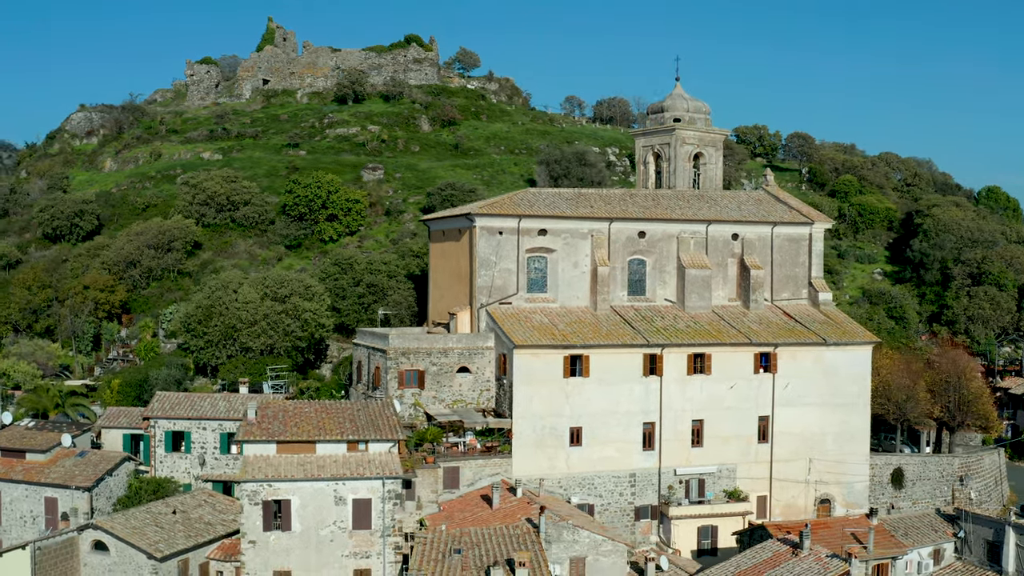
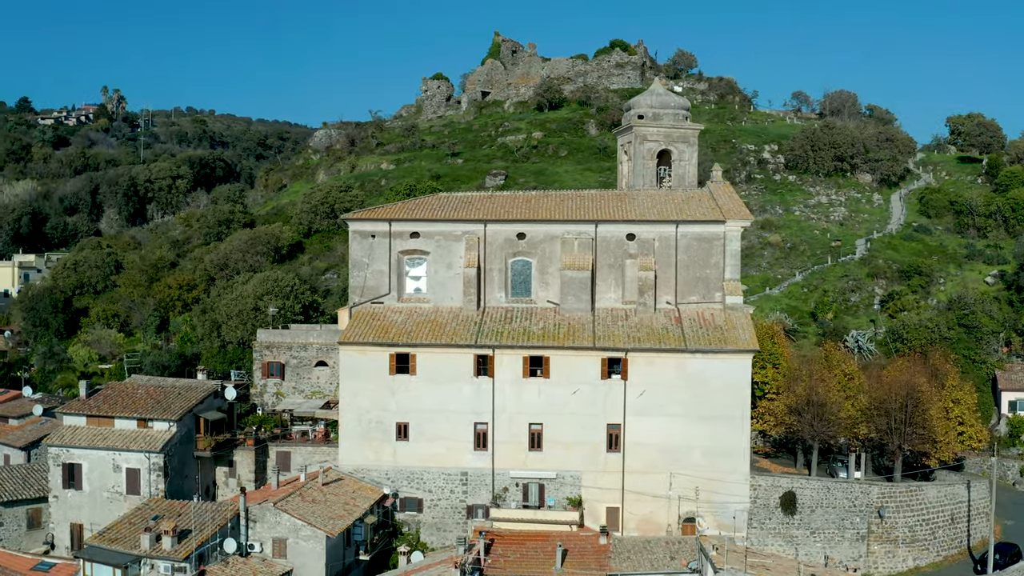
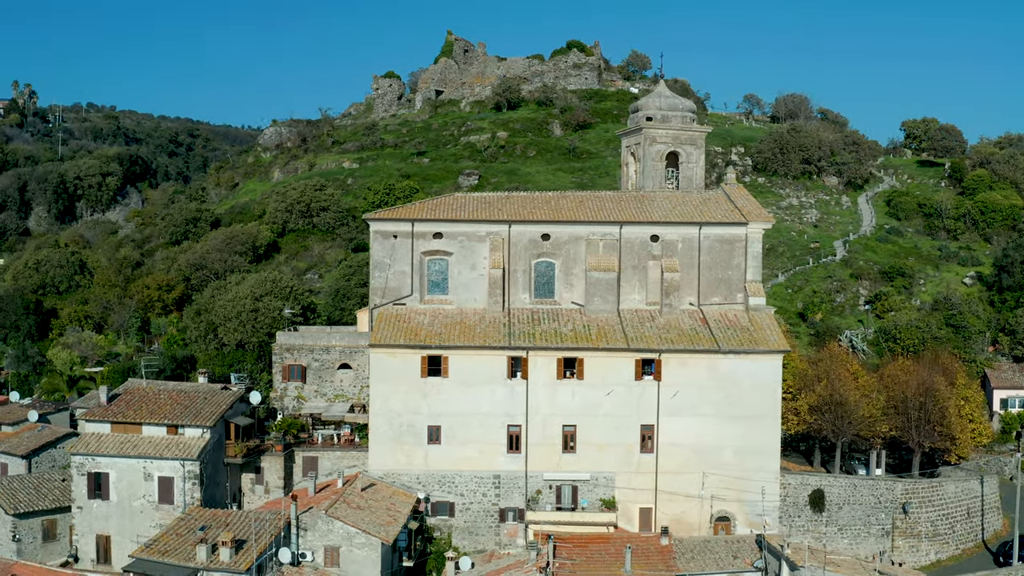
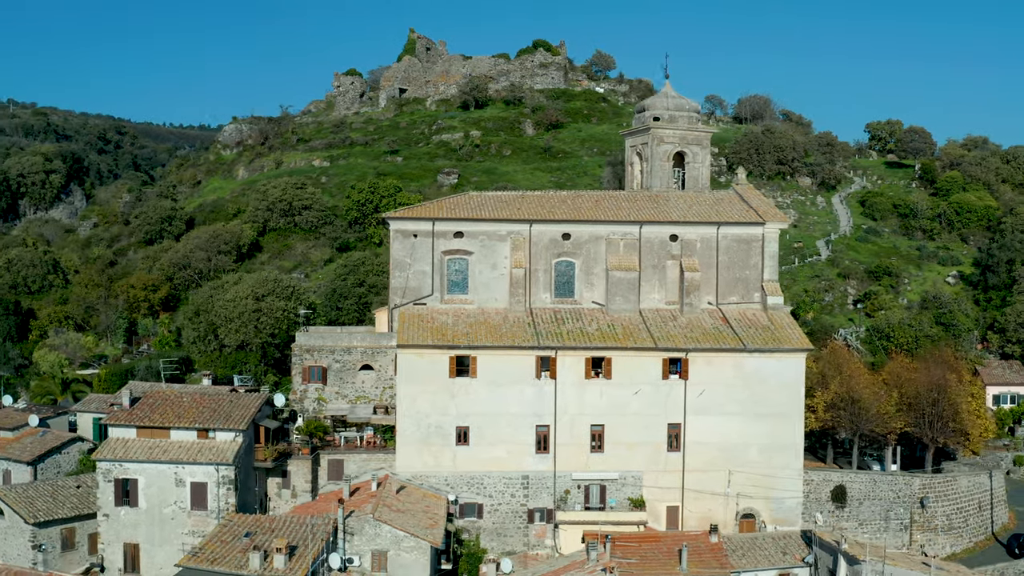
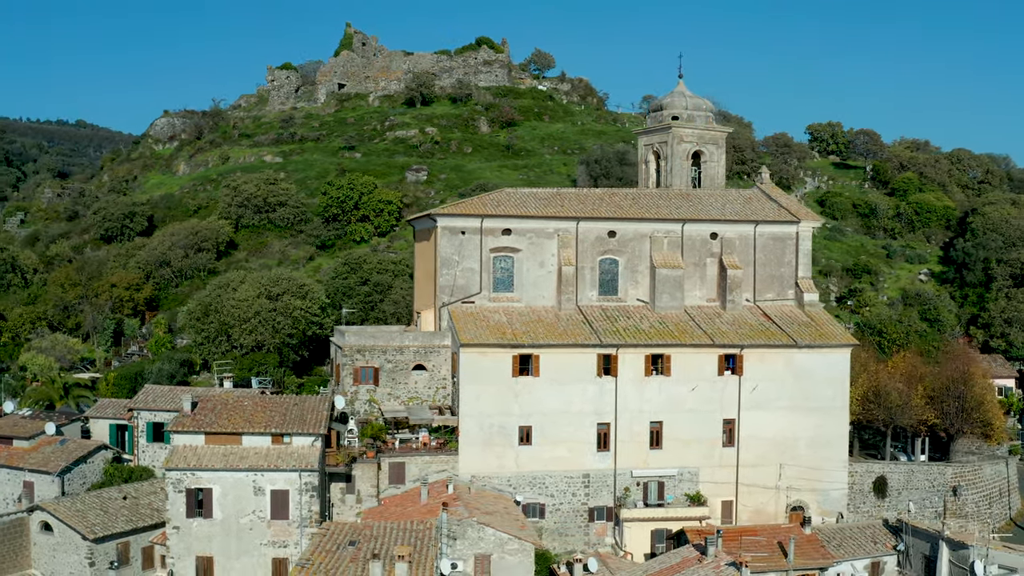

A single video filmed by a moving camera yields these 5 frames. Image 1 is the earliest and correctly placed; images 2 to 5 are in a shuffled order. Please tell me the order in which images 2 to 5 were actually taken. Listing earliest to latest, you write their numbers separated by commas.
5, 4, 3, 2
